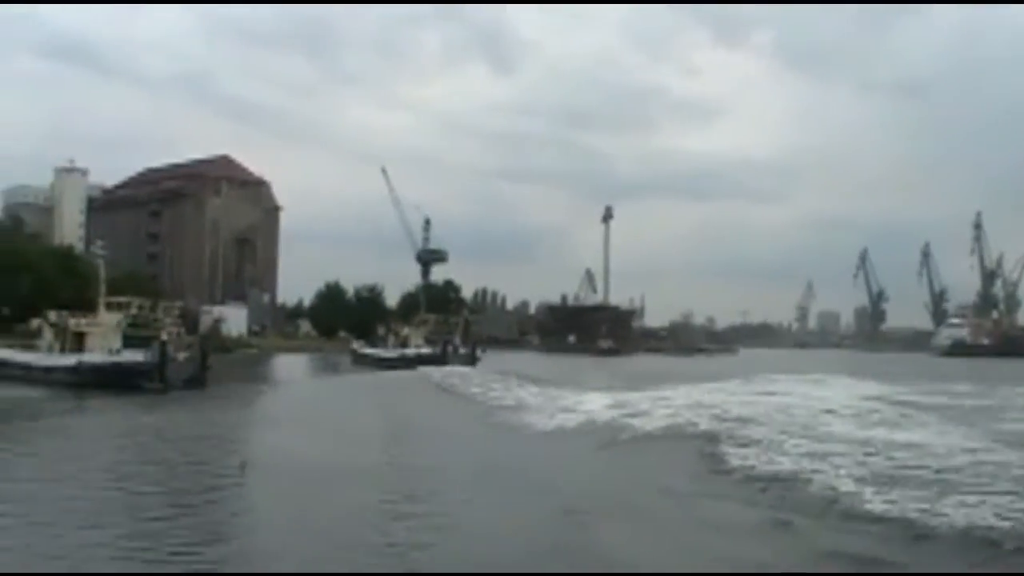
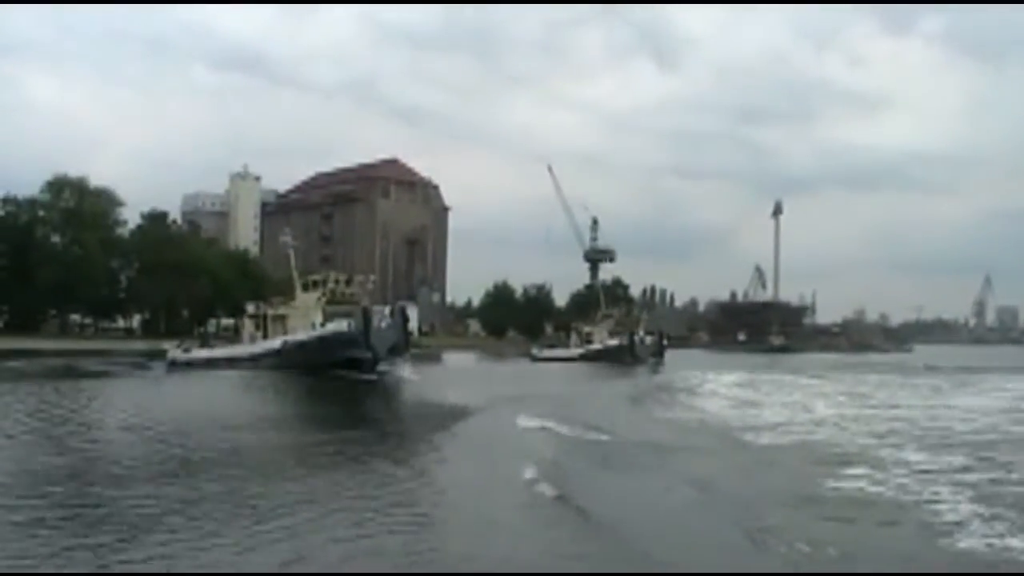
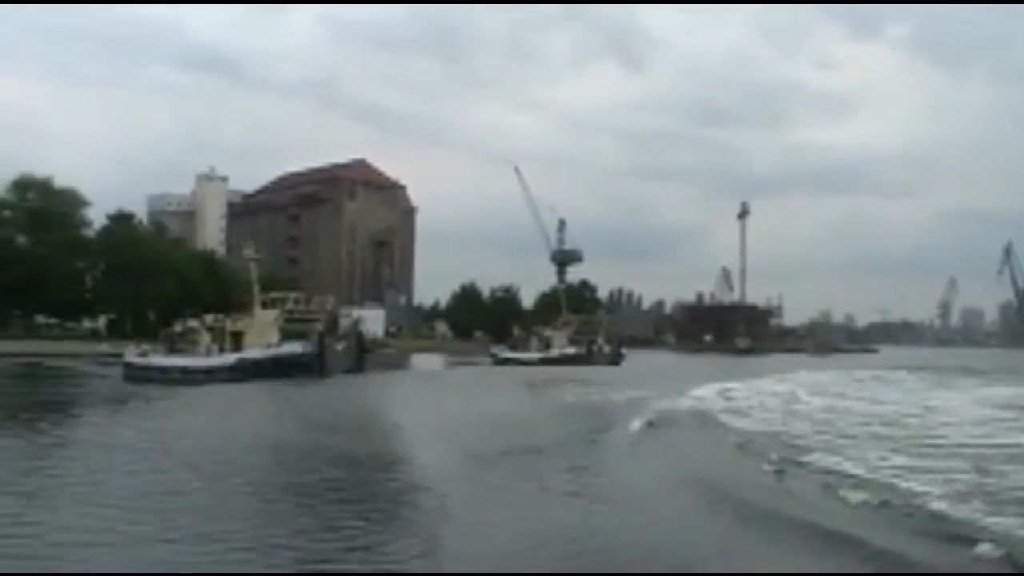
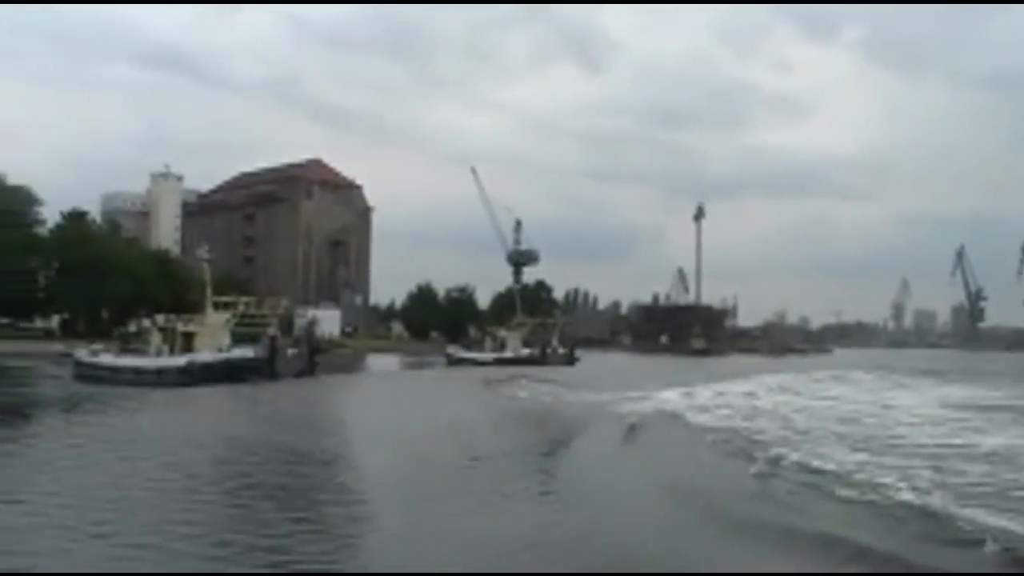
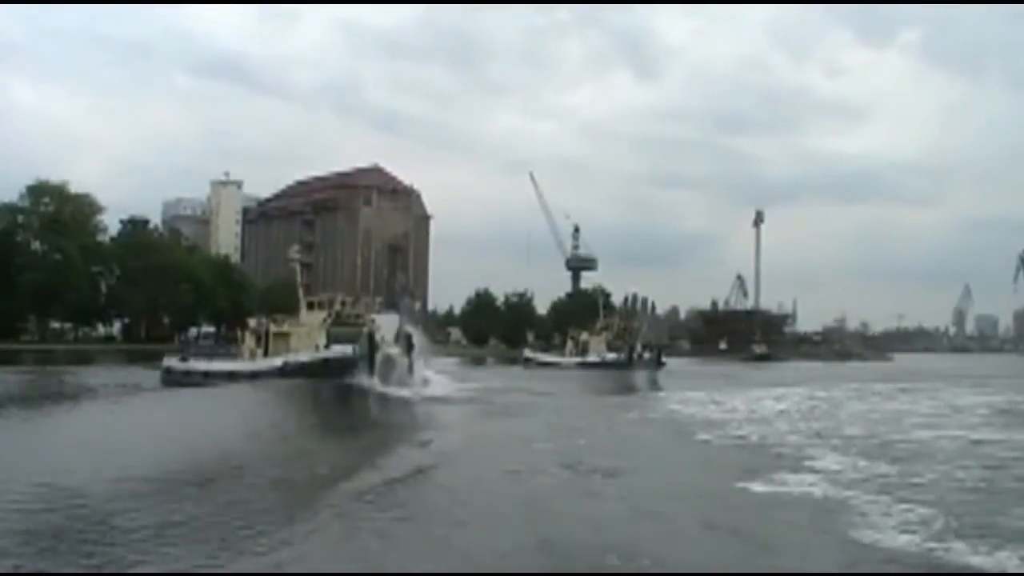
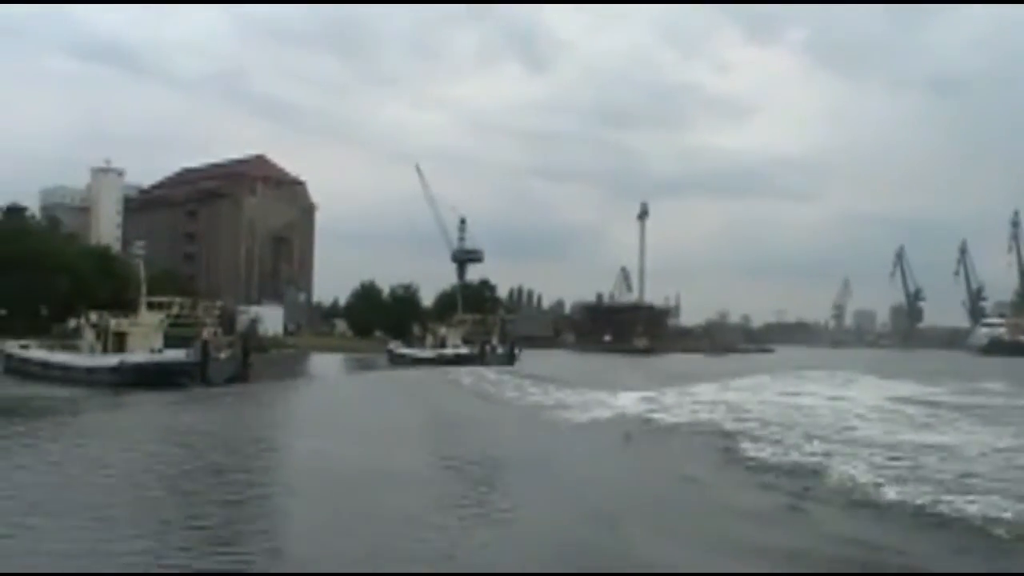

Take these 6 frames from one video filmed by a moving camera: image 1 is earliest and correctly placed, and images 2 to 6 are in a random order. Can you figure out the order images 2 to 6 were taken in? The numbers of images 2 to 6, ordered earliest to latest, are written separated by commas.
6, 4, 3, 2, 5
